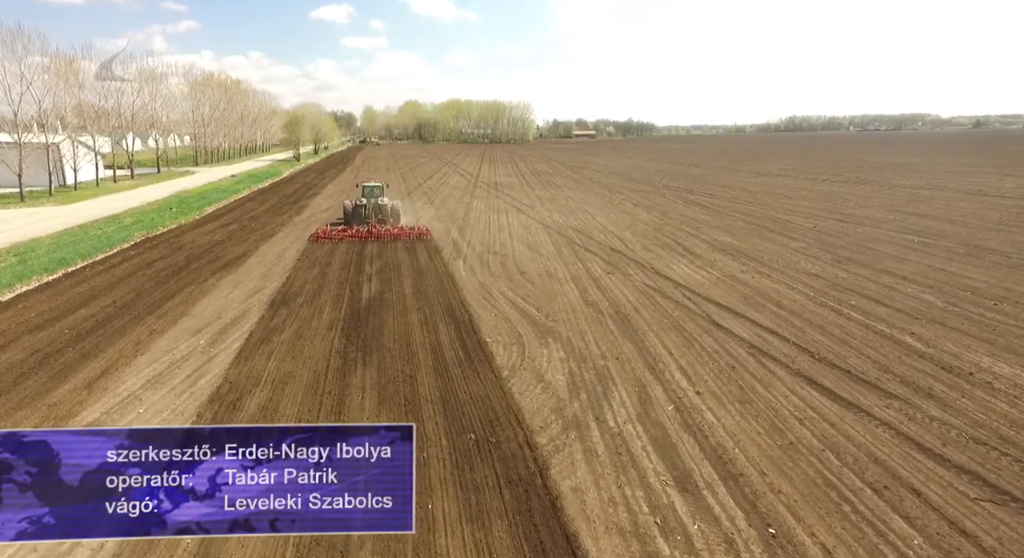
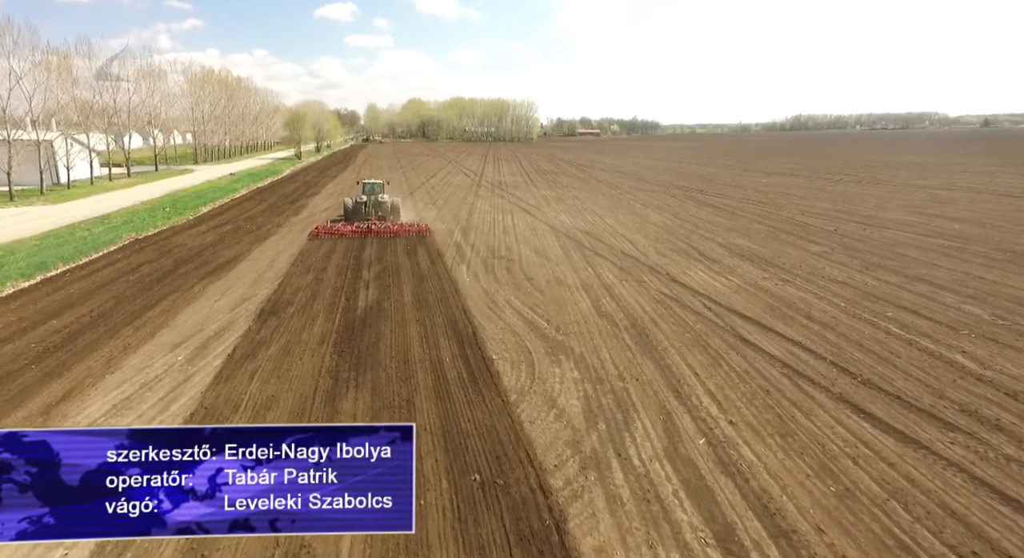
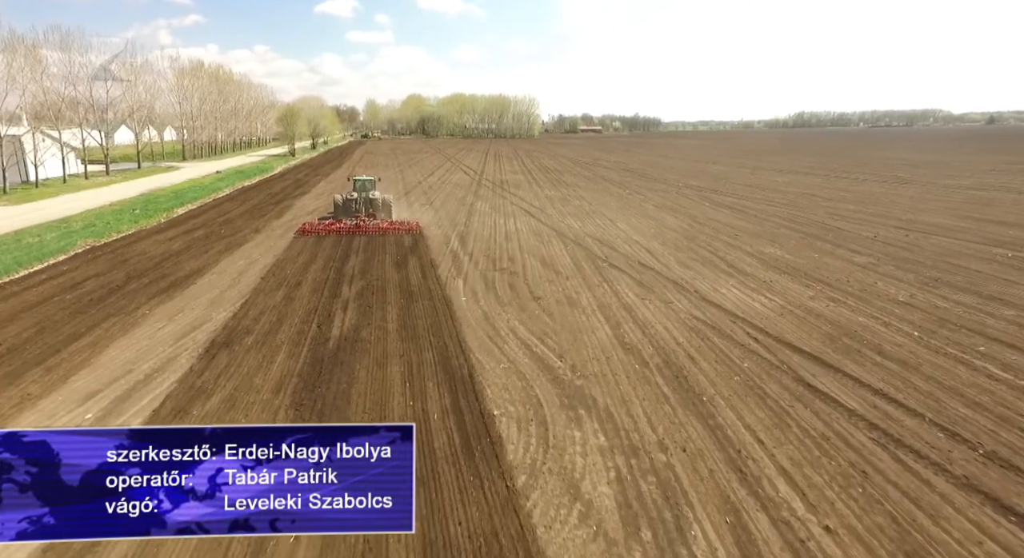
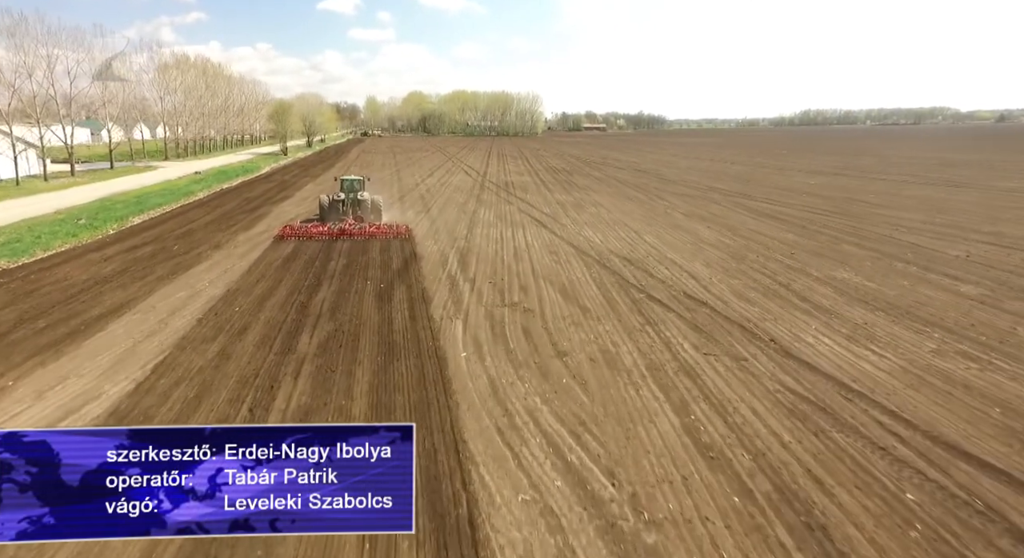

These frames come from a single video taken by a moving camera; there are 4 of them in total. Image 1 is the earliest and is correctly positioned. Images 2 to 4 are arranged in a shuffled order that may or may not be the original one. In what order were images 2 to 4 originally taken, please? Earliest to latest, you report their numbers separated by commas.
2, 3, 4
